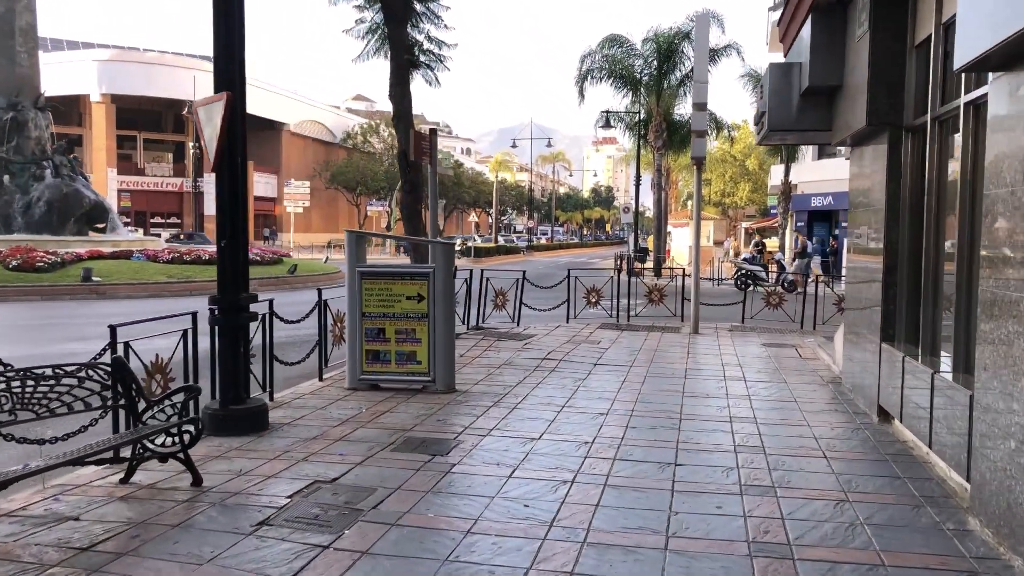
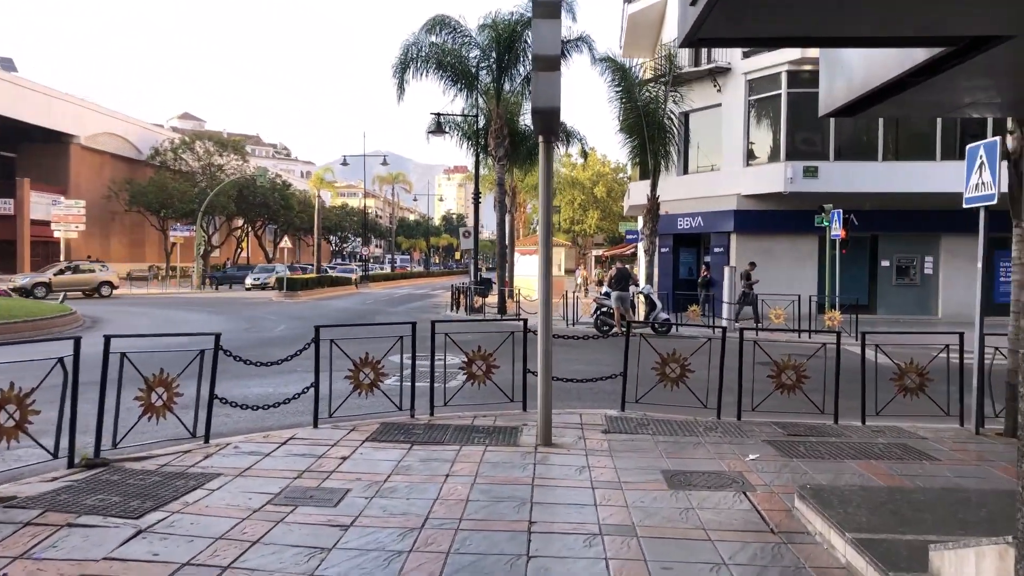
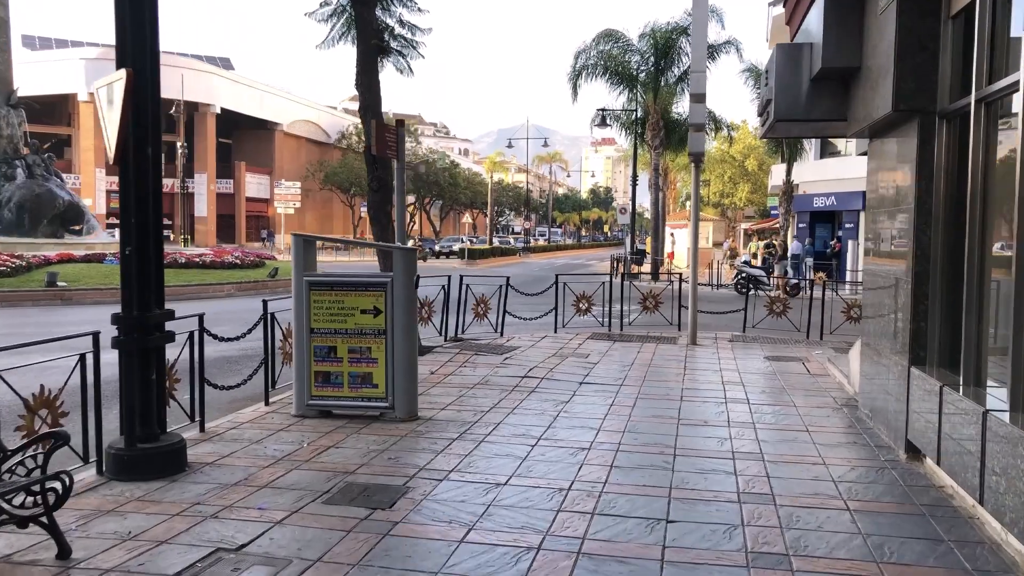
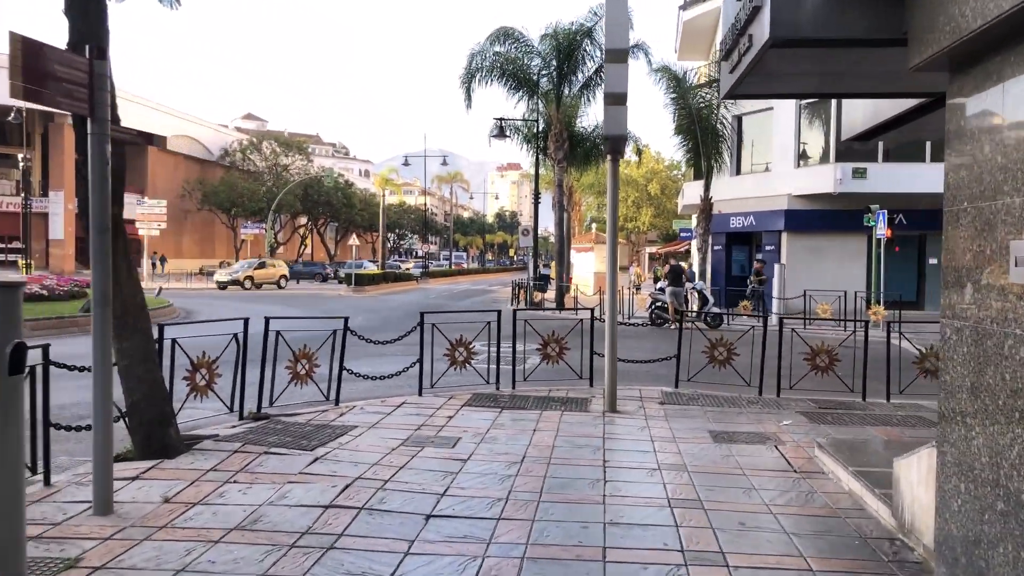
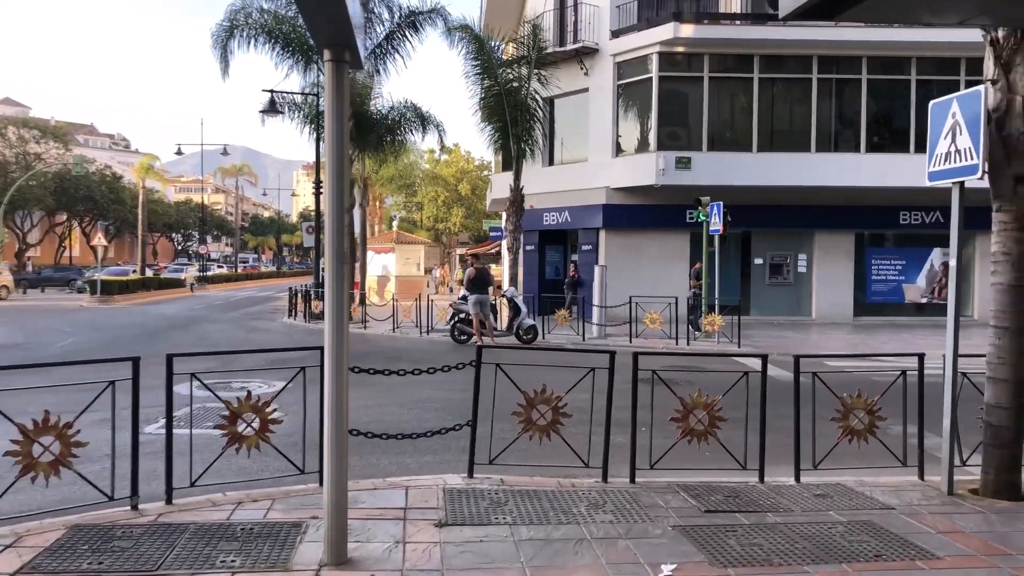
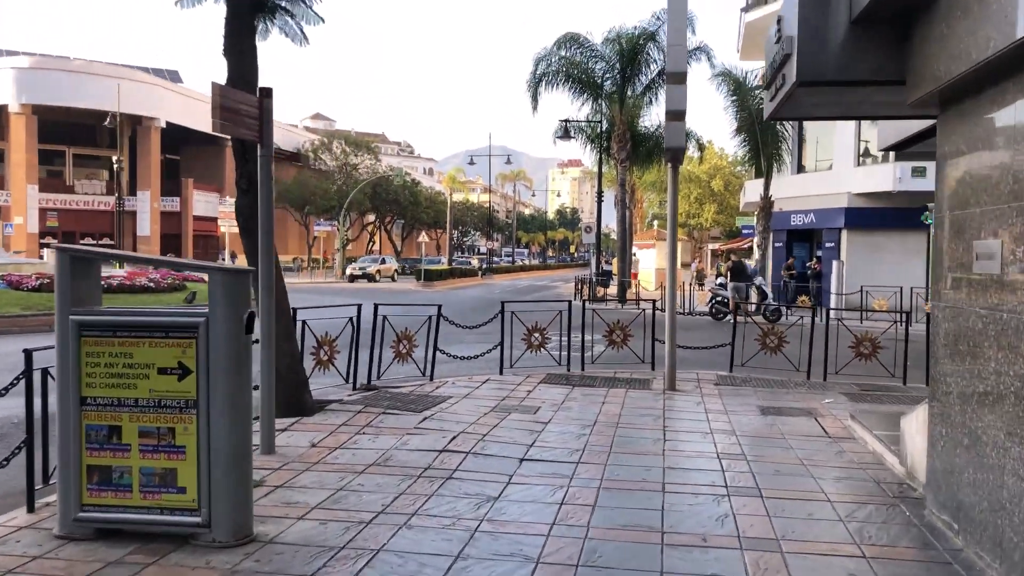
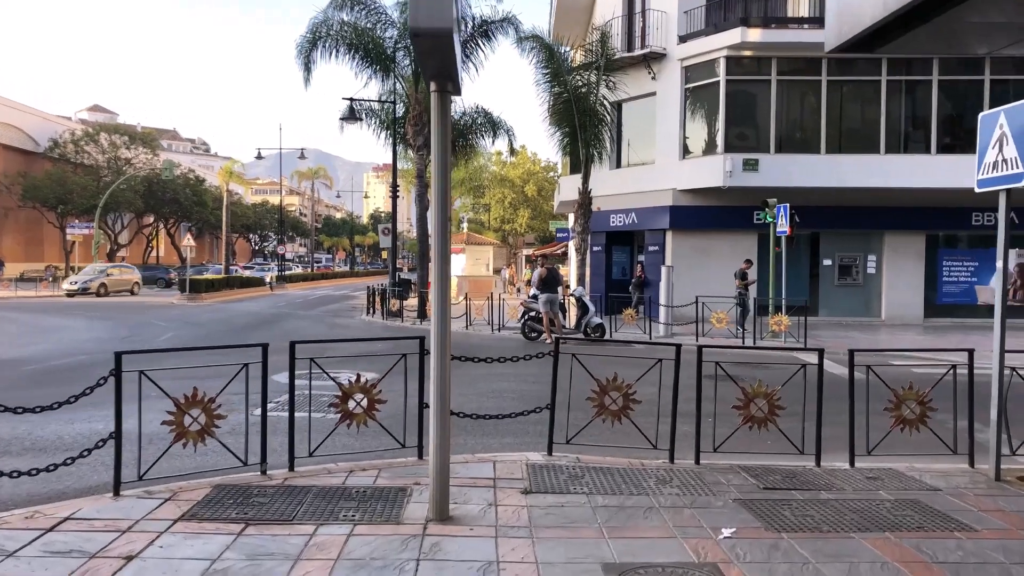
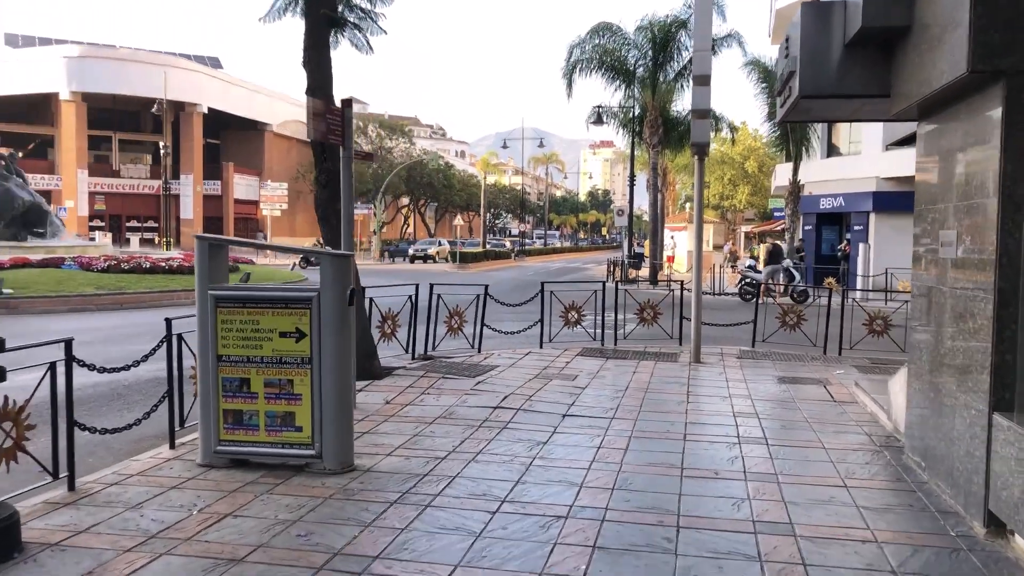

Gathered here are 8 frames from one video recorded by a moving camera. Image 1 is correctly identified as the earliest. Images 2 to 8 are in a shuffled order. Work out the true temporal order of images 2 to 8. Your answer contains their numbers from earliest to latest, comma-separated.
3, 8, 6, 4, 2, 7, 5
